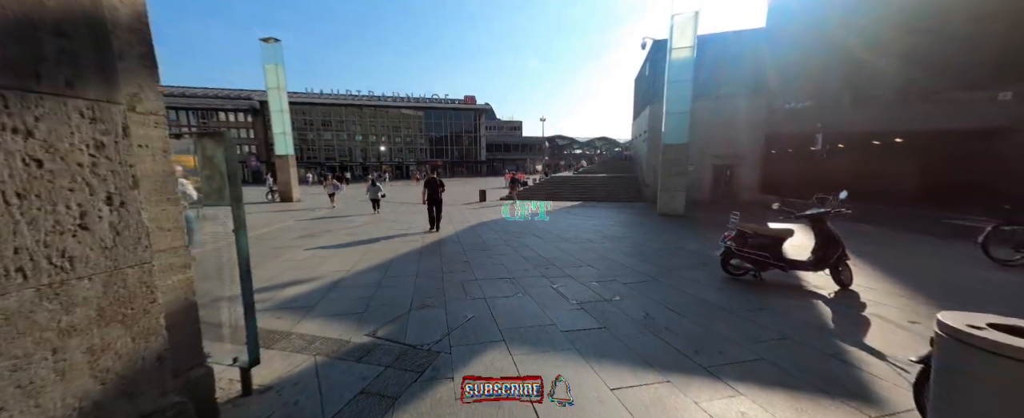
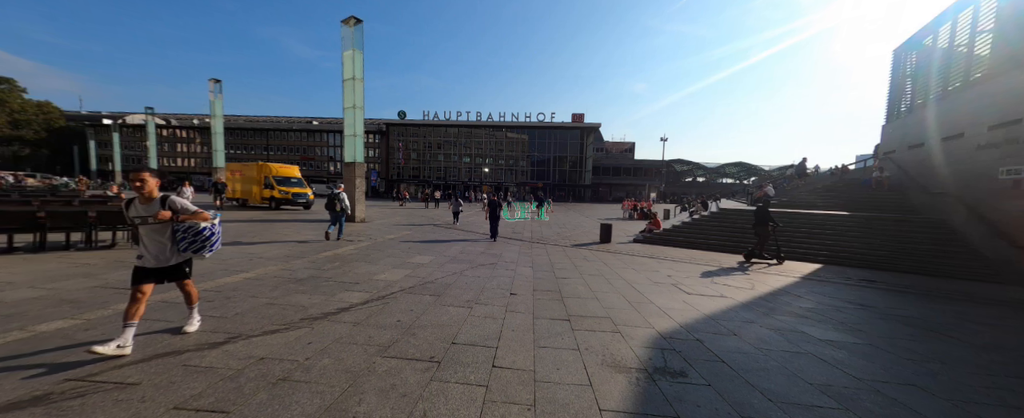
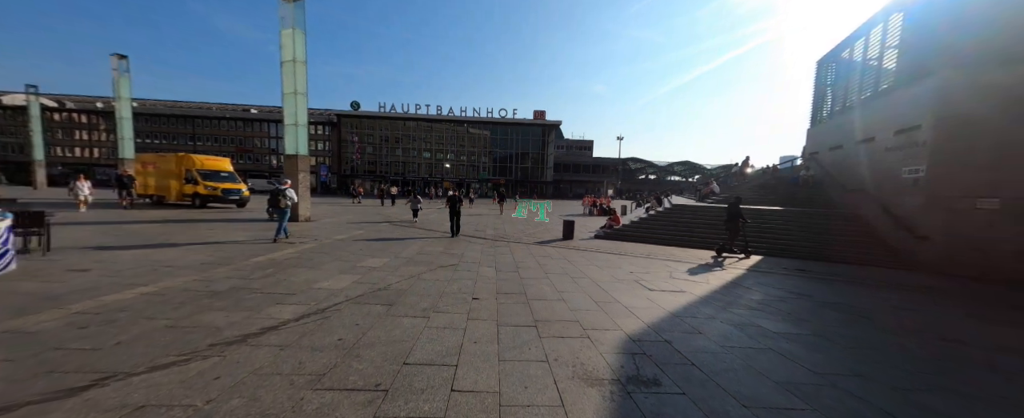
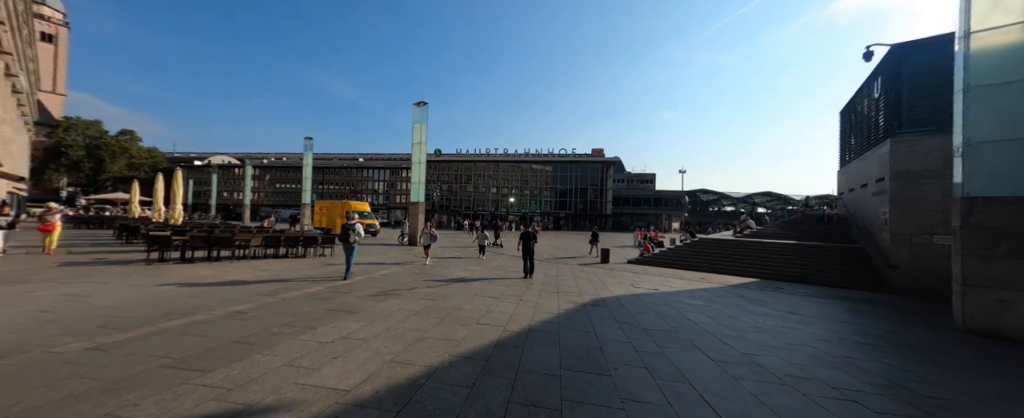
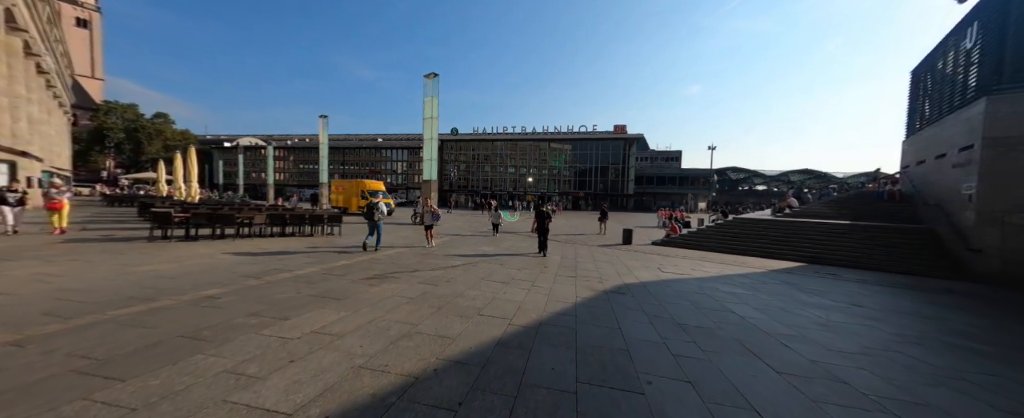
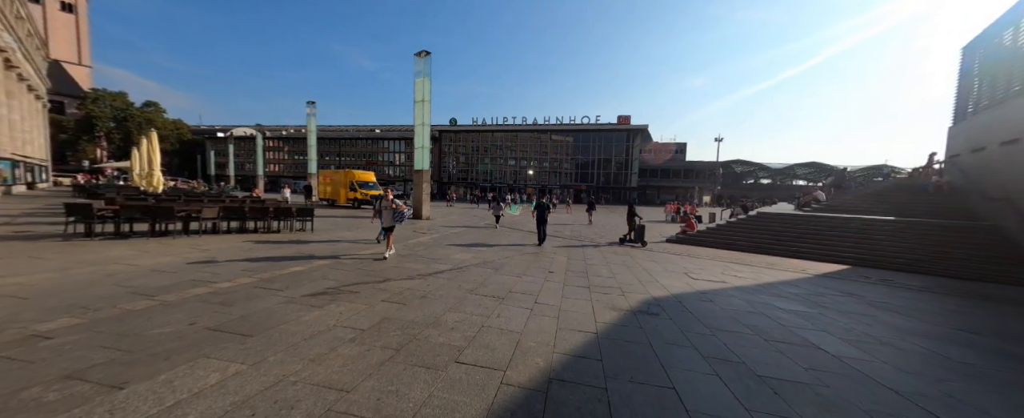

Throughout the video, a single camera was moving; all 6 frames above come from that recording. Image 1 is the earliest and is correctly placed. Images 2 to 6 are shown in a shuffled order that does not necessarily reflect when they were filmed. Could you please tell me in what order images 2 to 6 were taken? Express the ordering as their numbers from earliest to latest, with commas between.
4, 5, 6, 2, 3
